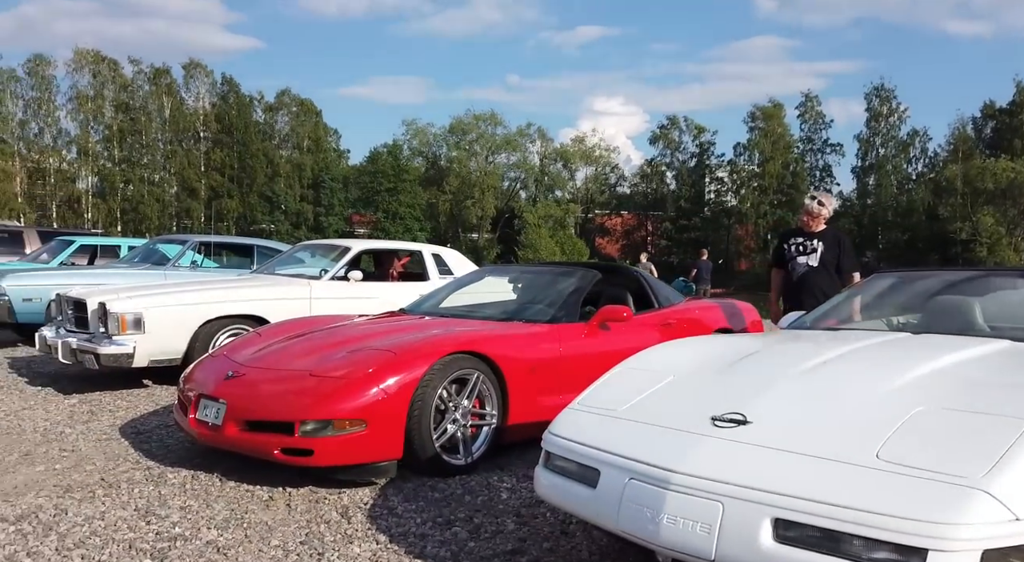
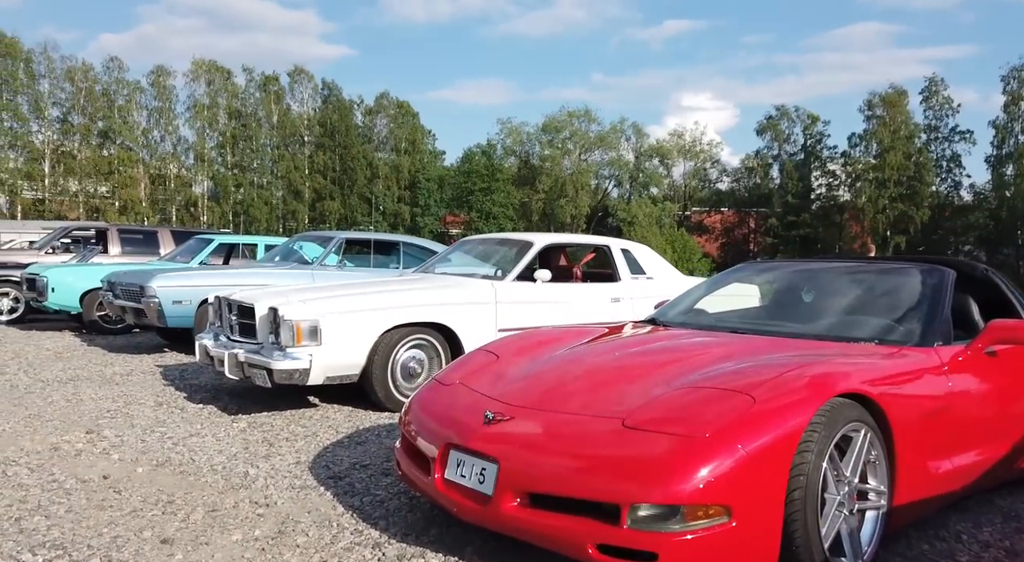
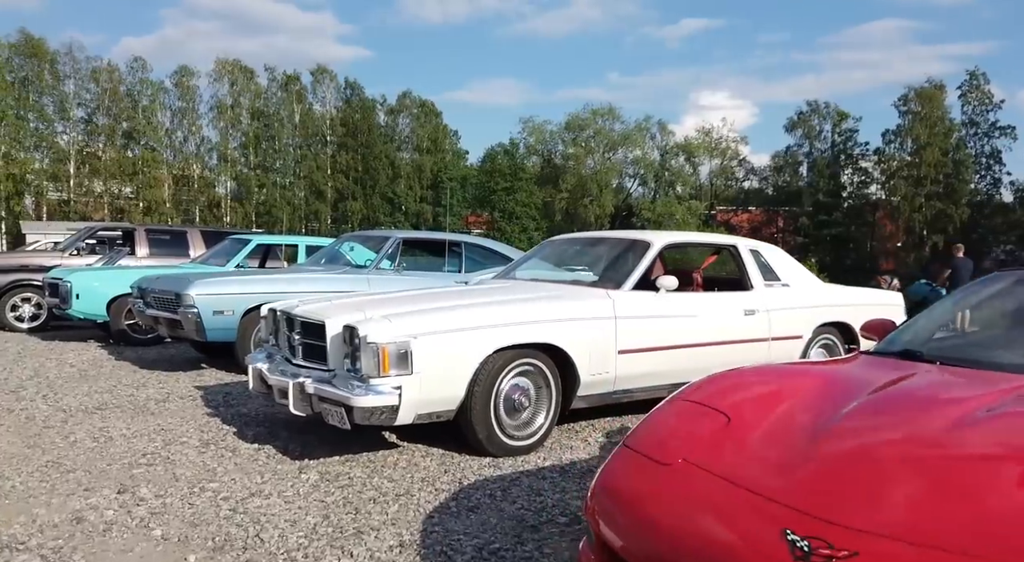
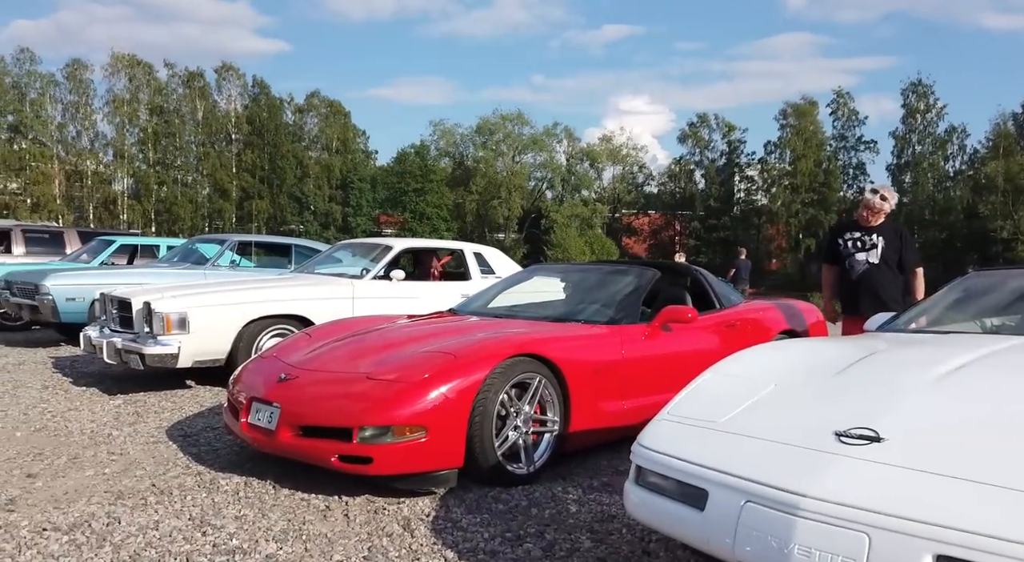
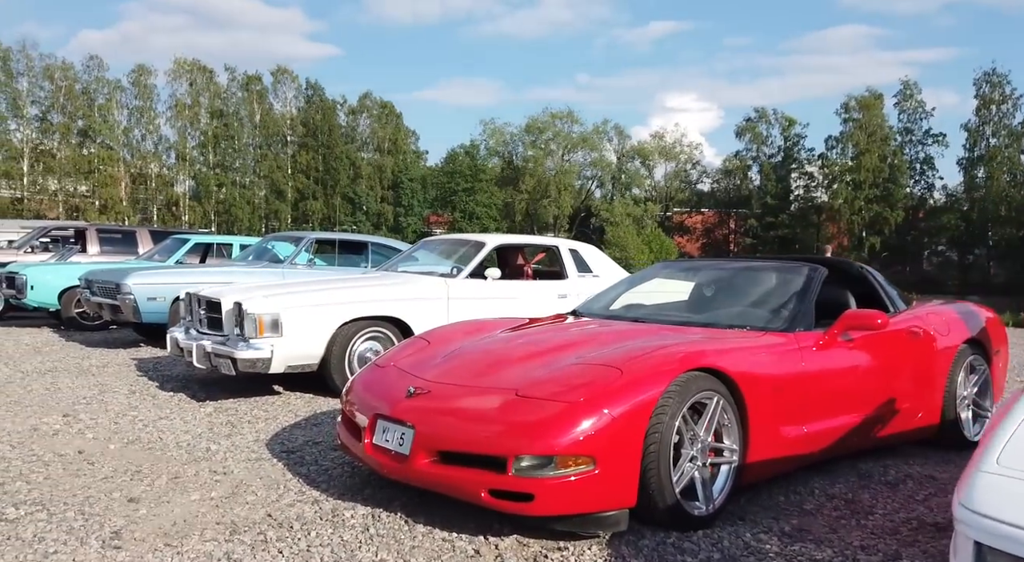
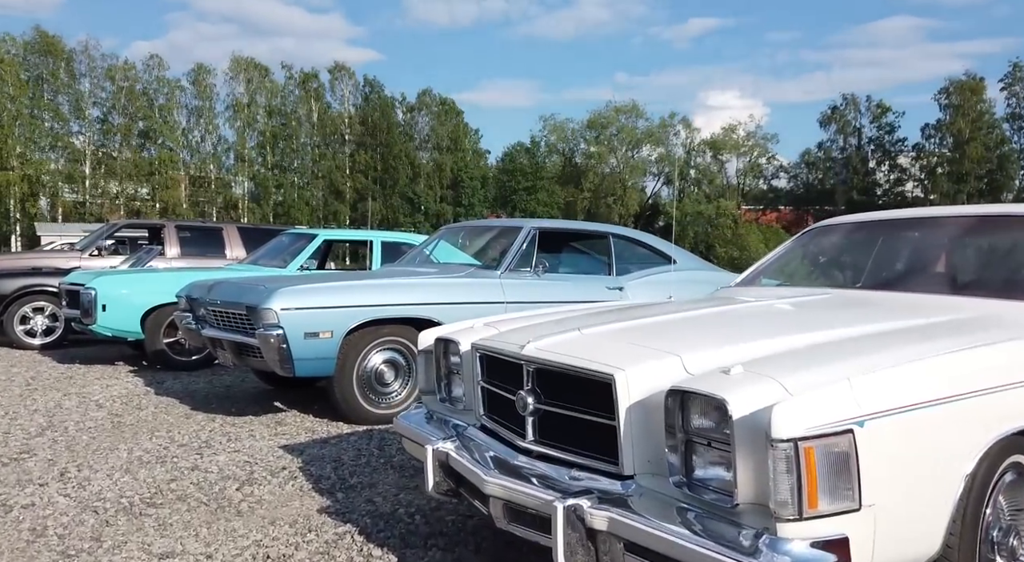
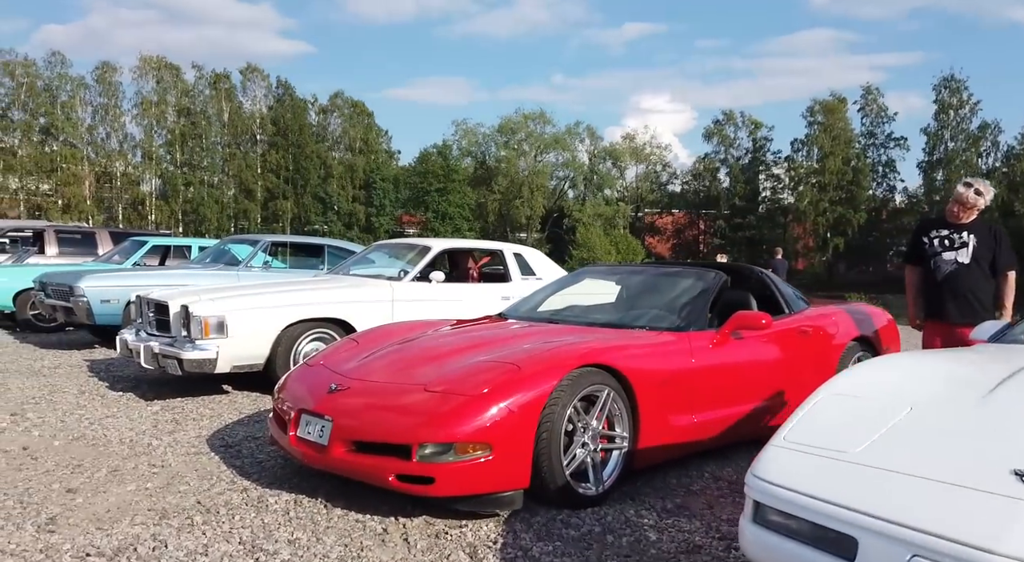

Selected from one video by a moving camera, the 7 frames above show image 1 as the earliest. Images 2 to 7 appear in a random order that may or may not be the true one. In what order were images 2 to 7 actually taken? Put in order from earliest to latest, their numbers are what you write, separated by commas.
4, 7, 5, 2, 3, 6
